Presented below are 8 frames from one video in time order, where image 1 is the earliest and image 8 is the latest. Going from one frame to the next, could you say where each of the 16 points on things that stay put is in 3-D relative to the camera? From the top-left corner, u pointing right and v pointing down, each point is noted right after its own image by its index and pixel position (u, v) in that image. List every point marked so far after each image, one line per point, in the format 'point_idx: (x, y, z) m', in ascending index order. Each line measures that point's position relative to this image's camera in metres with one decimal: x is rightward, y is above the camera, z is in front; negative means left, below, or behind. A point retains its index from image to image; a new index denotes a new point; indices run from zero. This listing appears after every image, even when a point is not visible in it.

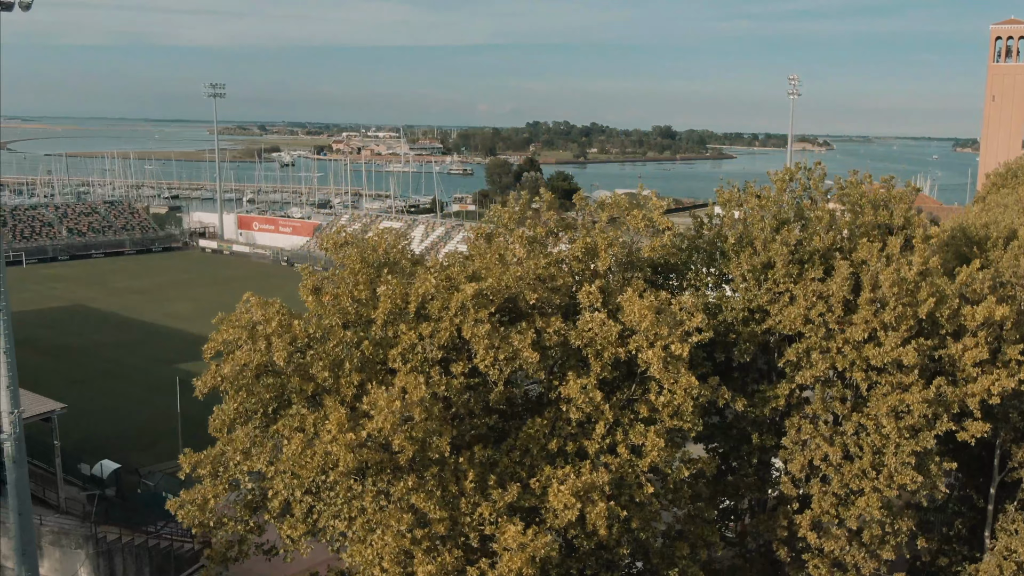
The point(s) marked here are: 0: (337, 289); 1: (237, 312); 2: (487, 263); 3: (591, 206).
0: (-3.4, -0.1, +15.9) m
1: (-5.0, -0.5, +15.2) m
2: (-0.6, +0.4, +16.6) m
3: (+1.6, +1.5, +19.1) m
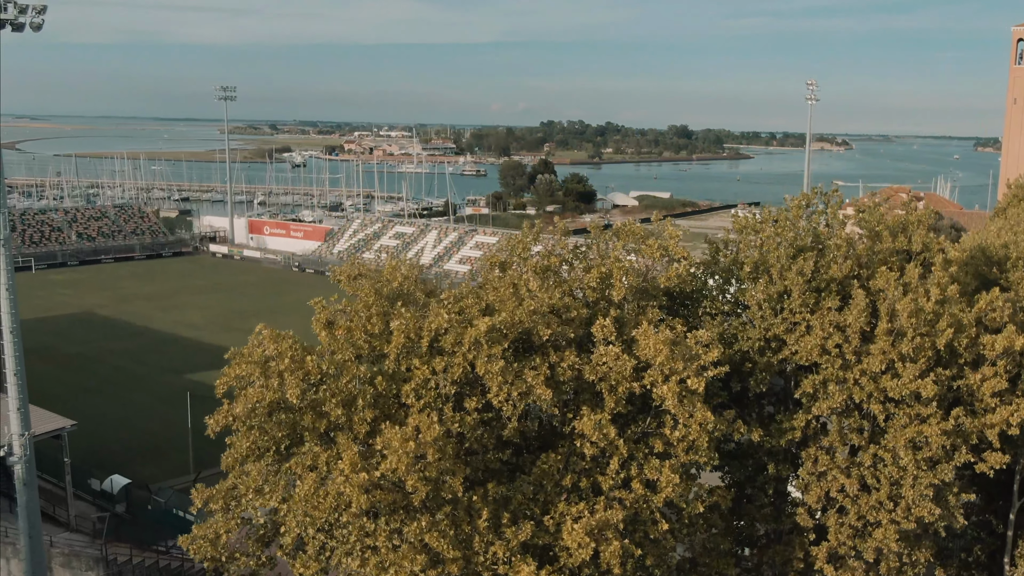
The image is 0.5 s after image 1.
0: (-3.1, -0.7, +15.7) m
1: (-4.7, -1.1, +15.0) m
2: (-0.3, -0.2, +16.3) m
3: (+2.0, +0.9, +18.8) m
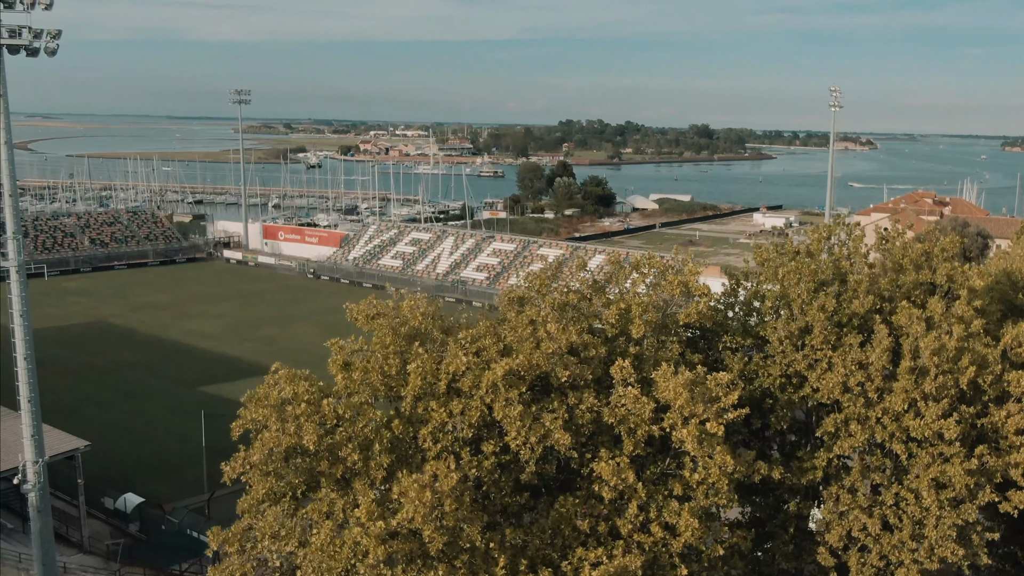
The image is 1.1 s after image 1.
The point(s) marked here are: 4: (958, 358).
0: (-2.7, -1.4, +15.4) m
1: (-4.4, -1.9, +14.7) m
2: (+0.1, -0.9, +15.9) m
3: (+2.4, +0.3, +18.3) m
4: (+9.7, -1.5, +18.3) m
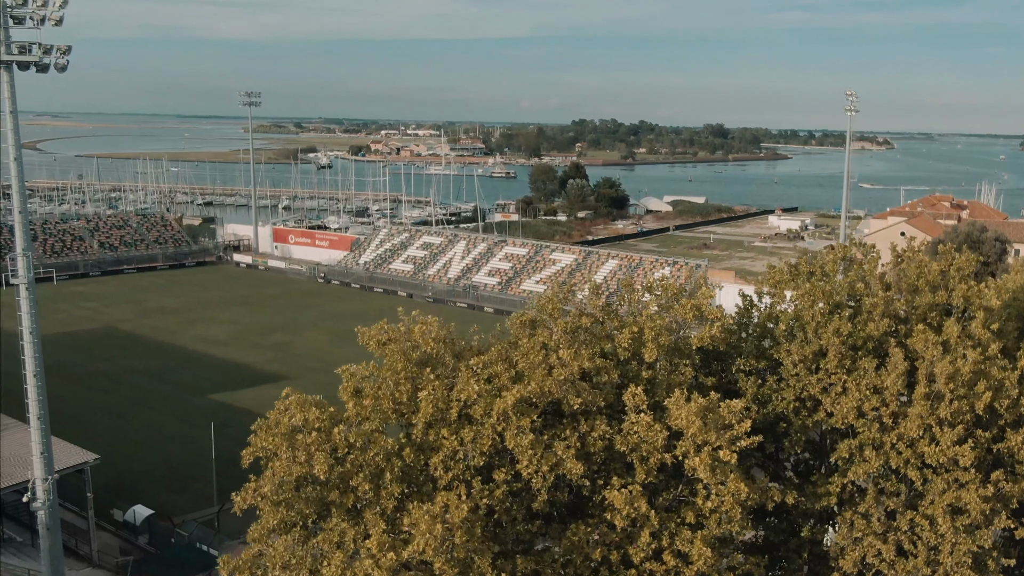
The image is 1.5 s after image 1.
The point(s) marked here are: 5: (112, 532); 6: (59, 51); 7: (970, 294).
0: (-2.5, -1.9, +15.2) m
1: (-4.1, -2.3, +14.5) m
2: (+0.3, -1.4, +15.7) m
3: (+2.7, -0.2, +18.0) m
4: (+10.0, -2.0, +18.0) m
5: (-9.5, -5.8, +19.6) m
6: (-9.0, +4.7, +16.4) m
7: (+10.6, -0.1, +19.2) m
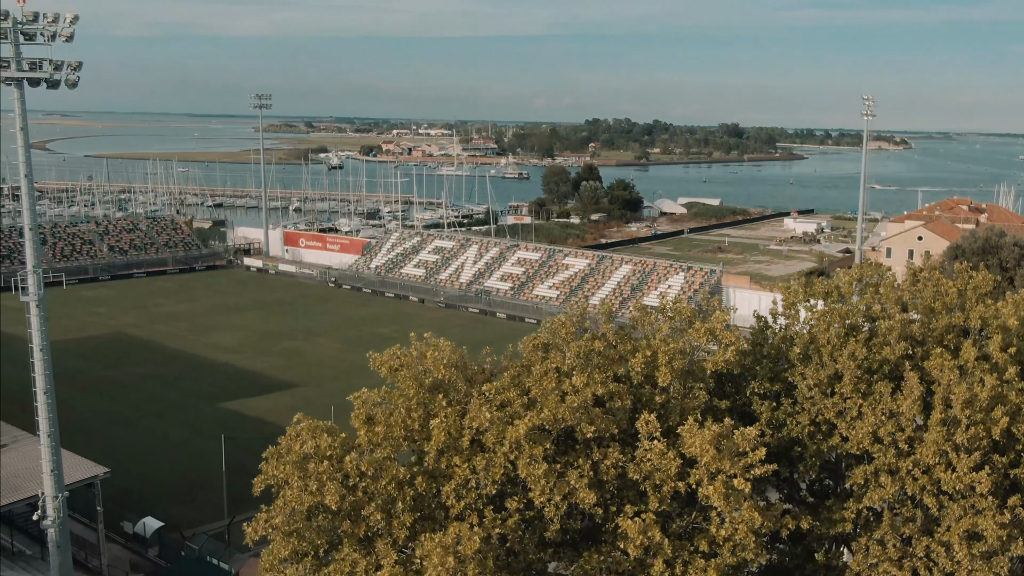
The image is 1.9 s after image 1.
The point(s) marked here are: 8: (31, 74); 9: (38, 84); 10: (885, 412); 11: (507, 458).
0: (-2.2, -2.3, +15.0) m
1: (-3.9, -2.8, +14.4) m
2: (+0.6, -1.9, +15.5) m
3: (+3.0, -0.6, +17.8) m
4: (+10.3, -2.5, +17.7) m
5: (-9.2, -6.1, +19.6) m
6: (-8.6, +4.3, +16.1) m
7: (+10.9, -0.6, +18.9) m
8: (-9.2, +4.2, +16.1) m
9: (-9.3, +4.0, +16.4) m
10: (+7.4, -2.5, +16.5) m
11: (-0.1, -3.0, +14.4) m
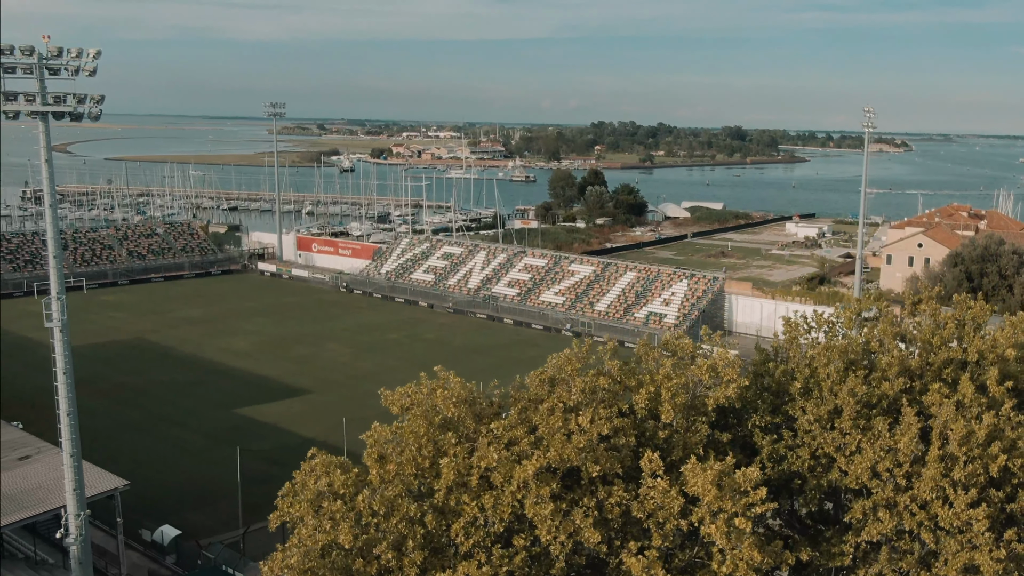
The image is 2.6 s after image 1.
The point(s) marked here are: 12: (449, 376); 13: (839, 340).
0: (-2.1, -3.1, +15.5) m
1: (-3.8, -3.5, +14.9) m
2: (+0.8, -2.6, +15.9) m
3: (+3.2, -1.3, +18.1) m
4: (+10.4, -3.3, +18.1) m
5: (-9.1, -6.5, +20.3) m
6: (-8.4, +3.7, +16.3) m
7: (+11.1, -1.4, +19.2) m
8: (-8.9, +3.6, +16.3) m
9: (-9.0, +3.4, +16.6) m
10: (+7.6, -3.3, +16.9) m
11: (+0.1, -3.8, +14.9) m
12: (-1.2, -1.7, +16.7) m
13: (+7.6, -1.1, +18.8) m
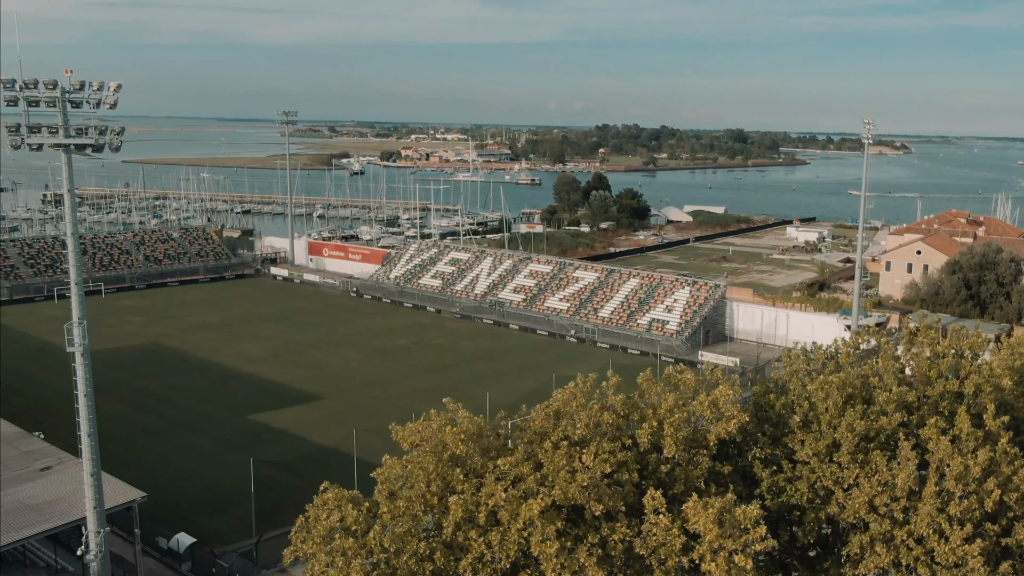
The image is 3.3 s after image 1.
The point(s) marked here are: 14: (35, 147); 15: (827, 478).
0: (-1.9, -3.9, +15.9) m
1: (-3.7, -4.3, +15.3) m
2: (+0.9, -3.4, +16.3) m
3: (+3.4, -2.0, +18.4) m
4: (+10.6, -4.2, +18.4) m
5: (-9.0, -7.0, +20.9) m
6: (-8.1, +3.1, +16.5) m
7: (+11.3, -2.2, +19.5) m
8: (-8.7, +2.9, +16.5) m
9: (-8.8, +2.8, +16.8) m
10: (+7.7, -4.1, +17.2) m
11: (+0.2, -4.6, +15.3) m
12: (-1.1, -2.5, +17.0) m
13: (+7.7, -1.8, +19.1) m
14: (-10.1, +3.0, +17.3) m
15: (+6.8, -4.1, +17.7) m
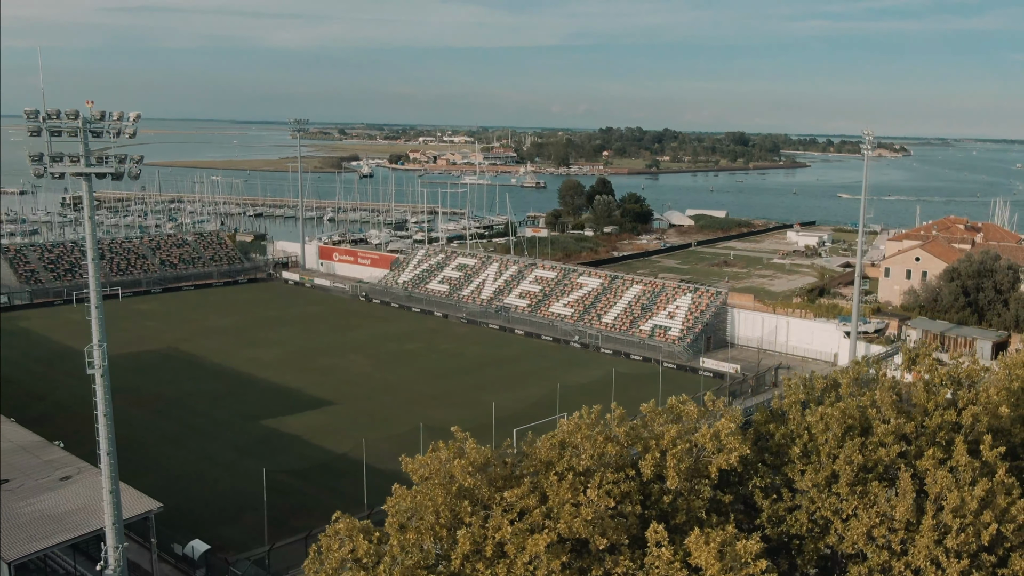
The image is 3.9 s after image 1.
0: (-1.8, -4.6, +16.3) m
1: (-3.5, -5.0, +15.8) m
2: (+1.0, -4.2, +16.7) m
3: (+3.5, -2.7, +18.8) m
4: (+10.7, -5.0, +18.9) m
5: (-8.9, -7.4, +21.4) m
6: (-7.9, +2.4, +16.6) m
7: (+11.5, -3.0, +19.9) m
8: (-8.5, +2.3, +16.6) m
9: (-8.6, +2.2, +17.0) m
10: (+7.8, -4.9, +17.7) m
11: (+0.3, -5.4, +15.8) m
12: (-0.9, -3.2, +17.4) m
13: (+7.9, -2.6, +19.5) m
14: (-9.8, +2.4, +17.4) m
15: (+6.9, -4.9, +18.2) m
